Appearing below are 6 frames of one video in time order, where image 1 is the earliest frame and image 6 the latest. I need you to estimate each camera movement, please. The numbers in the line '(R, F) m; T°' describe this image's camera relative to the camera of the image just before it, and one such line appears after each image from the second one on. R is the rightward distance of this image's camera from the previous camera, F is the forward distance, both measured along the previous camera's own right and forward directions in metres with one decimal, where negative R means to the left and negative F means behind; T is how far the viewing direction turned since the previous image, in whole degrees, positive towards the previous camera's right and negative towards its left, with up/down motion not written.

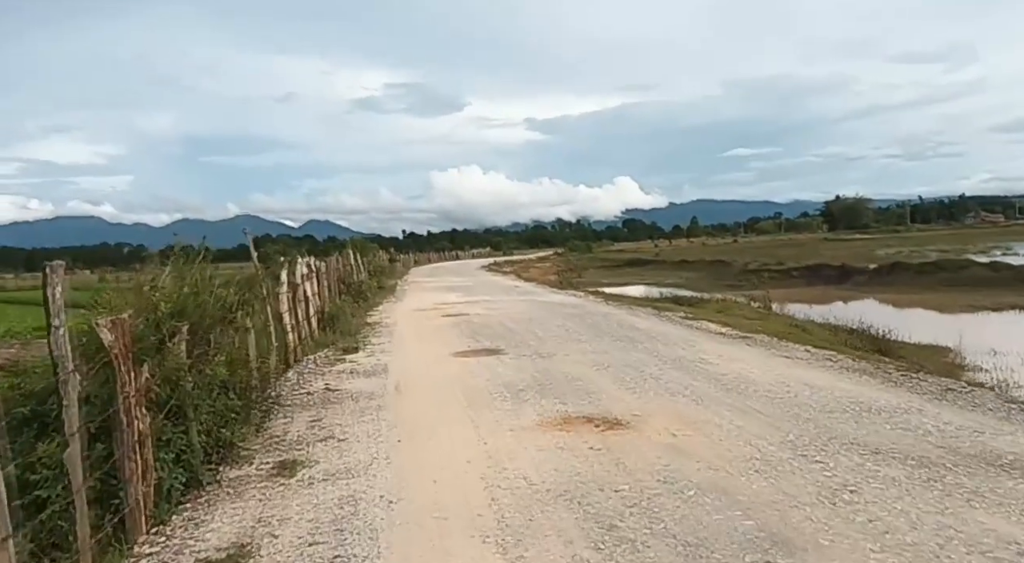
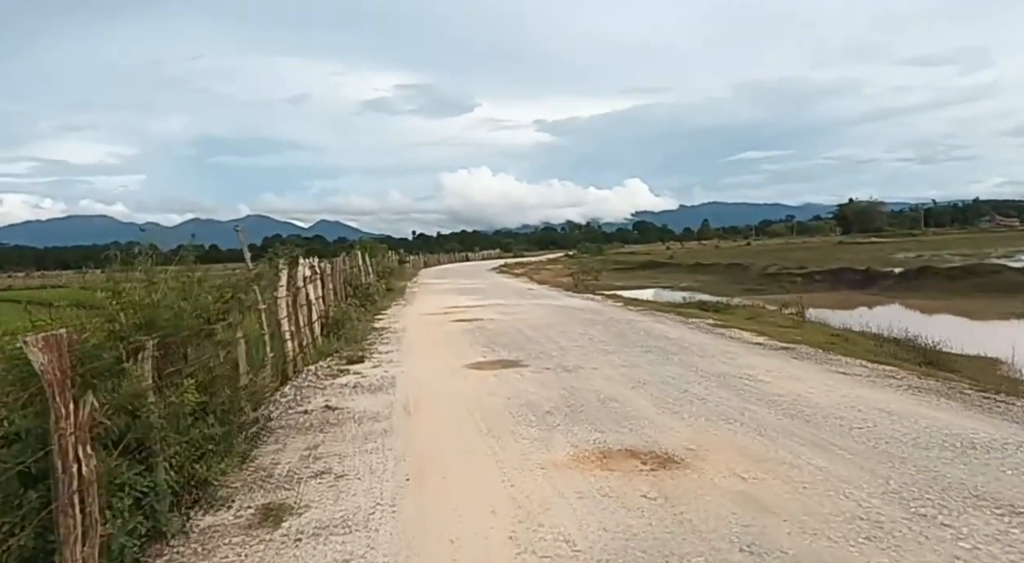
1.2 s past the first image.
(-0.2, +1.2) m; -1°
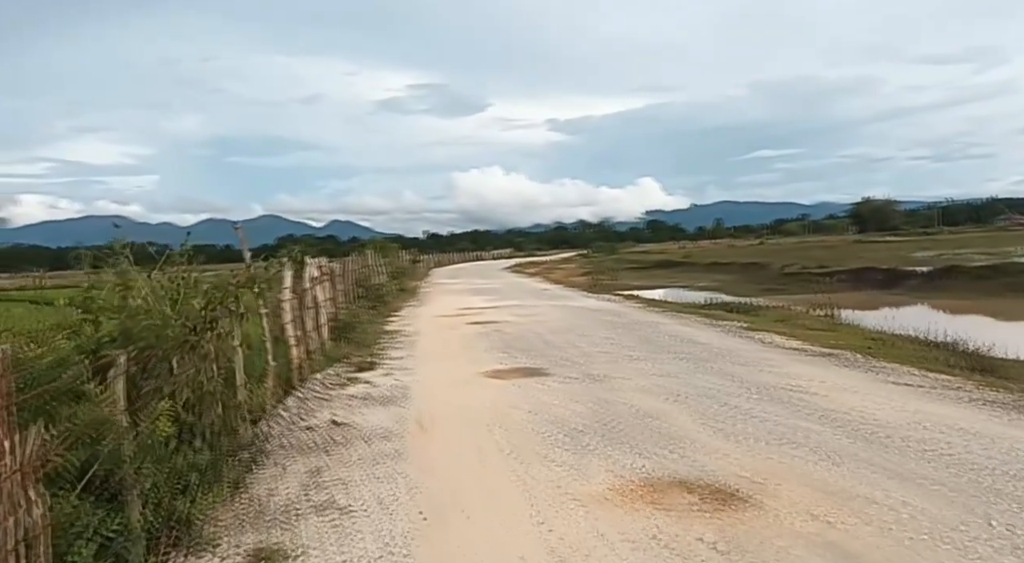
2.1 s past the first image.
(-0.1, +0.9) m; -1°
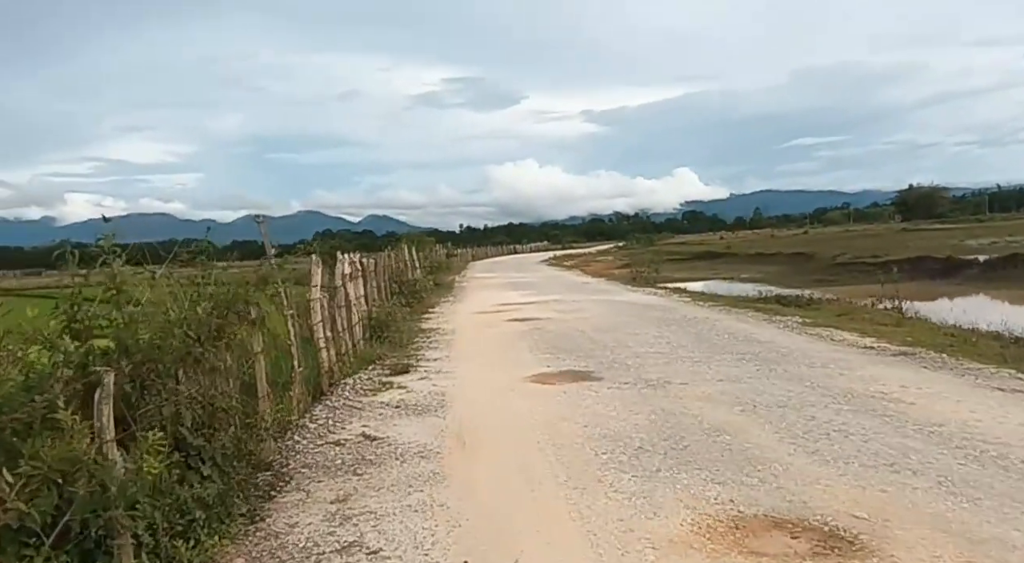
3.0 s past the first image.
(-0.1, +0.9) m; -3°
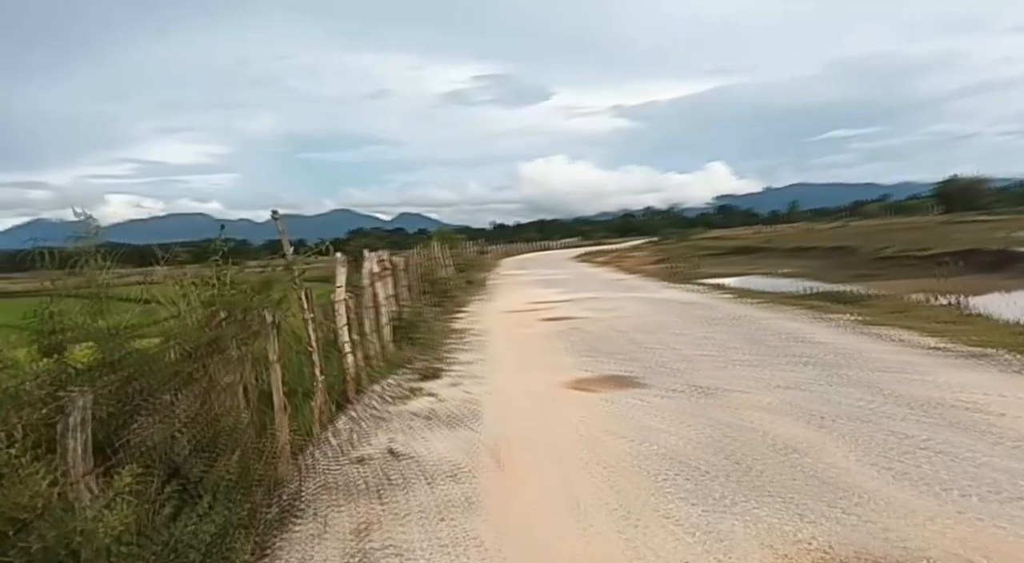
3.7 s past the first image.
(-0.1, +0.8) m; -2°
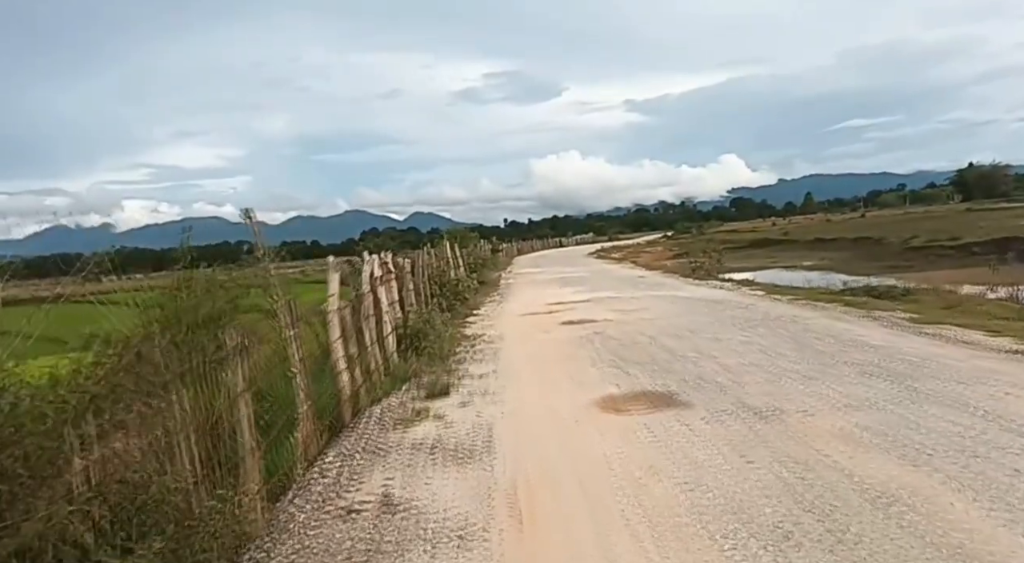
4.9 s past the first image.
(0.0, +1.3) m; -1°
